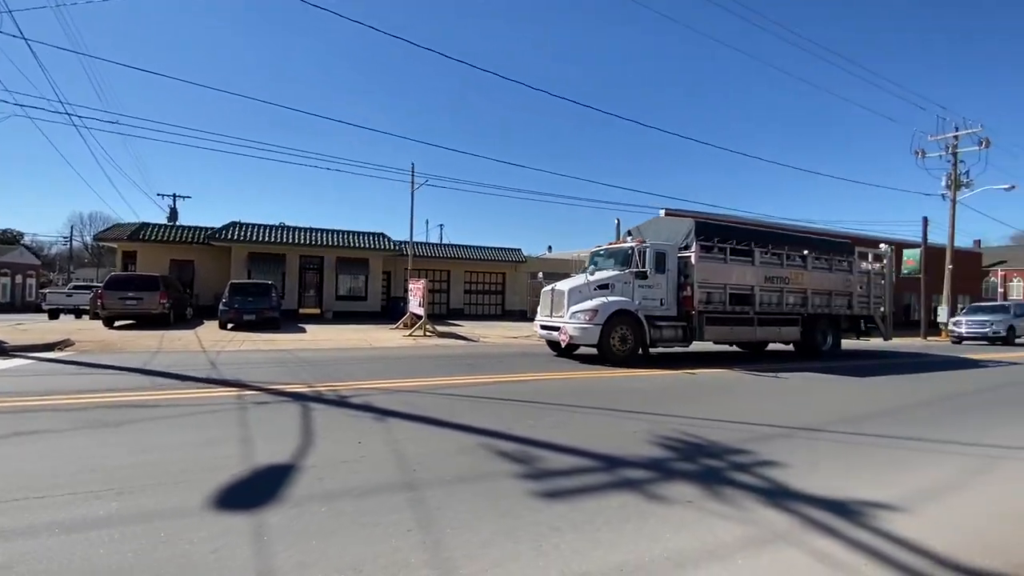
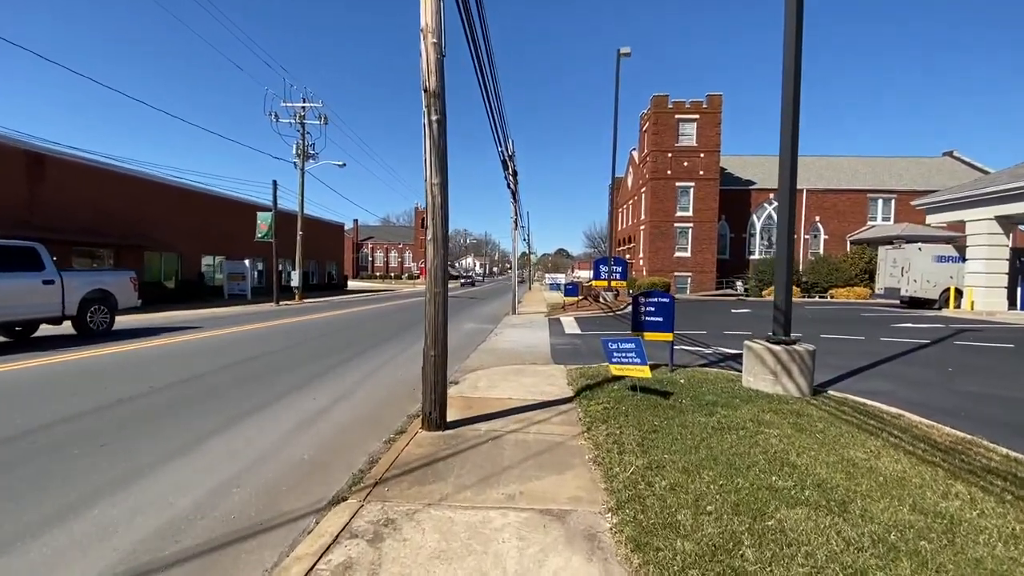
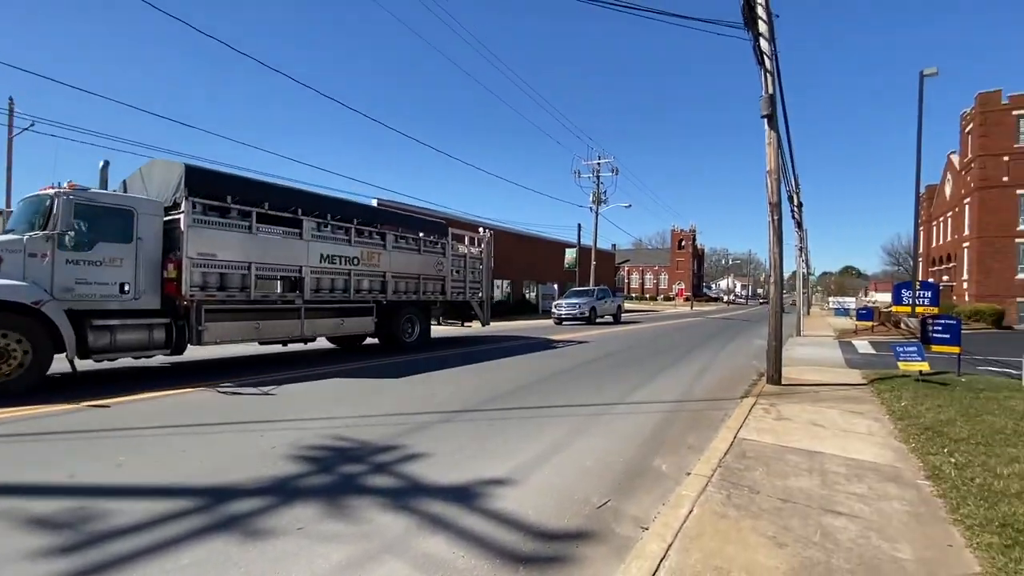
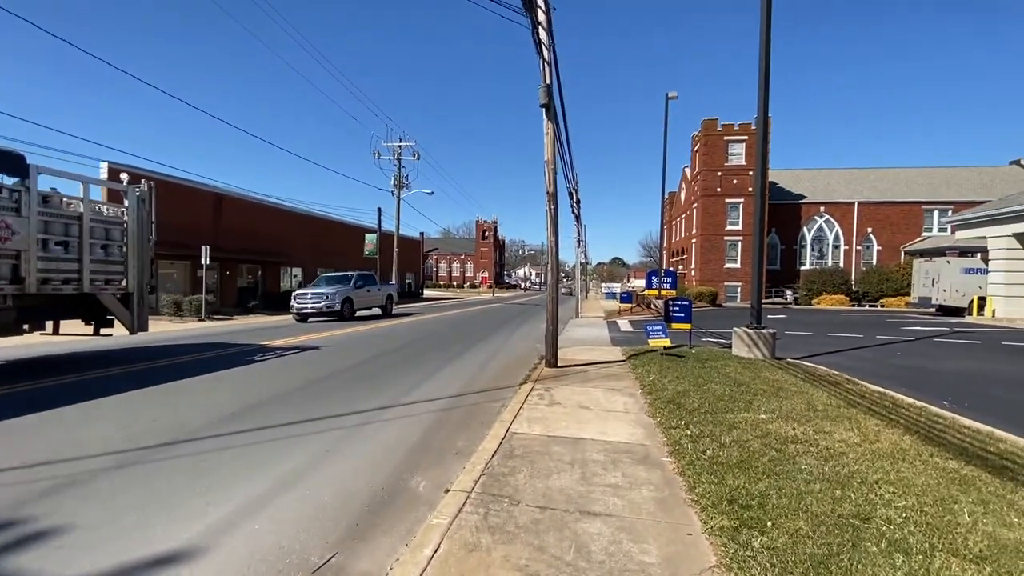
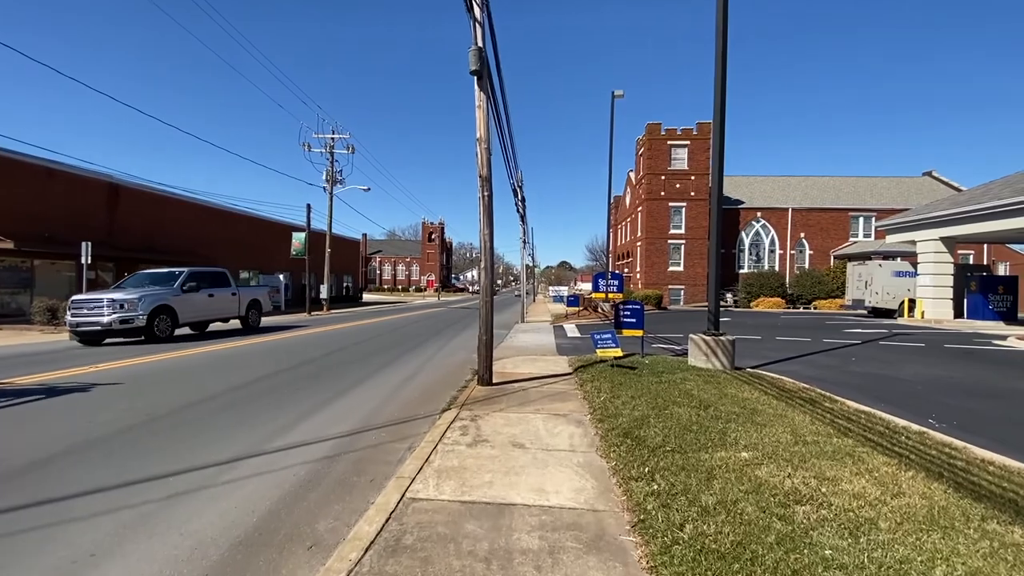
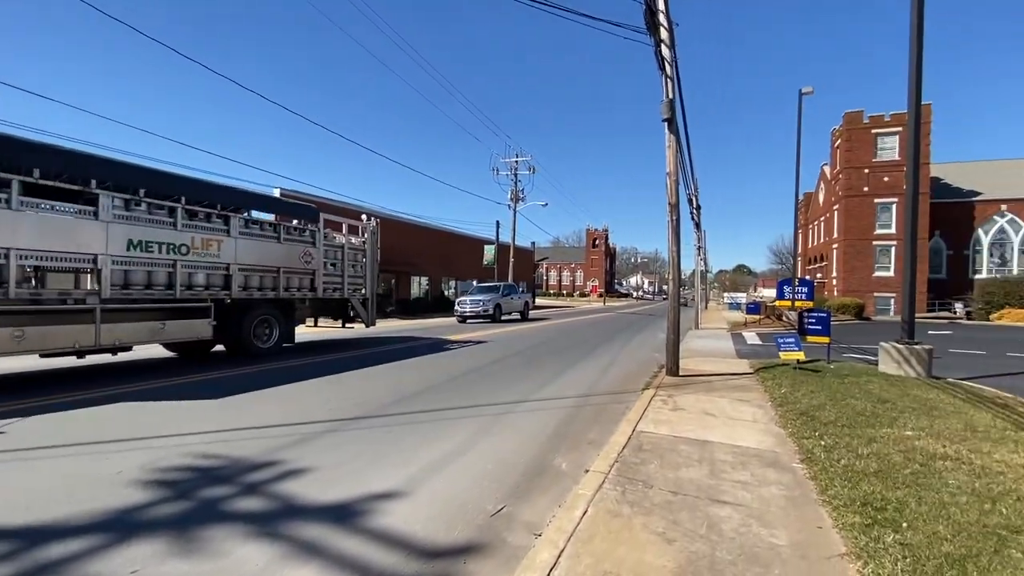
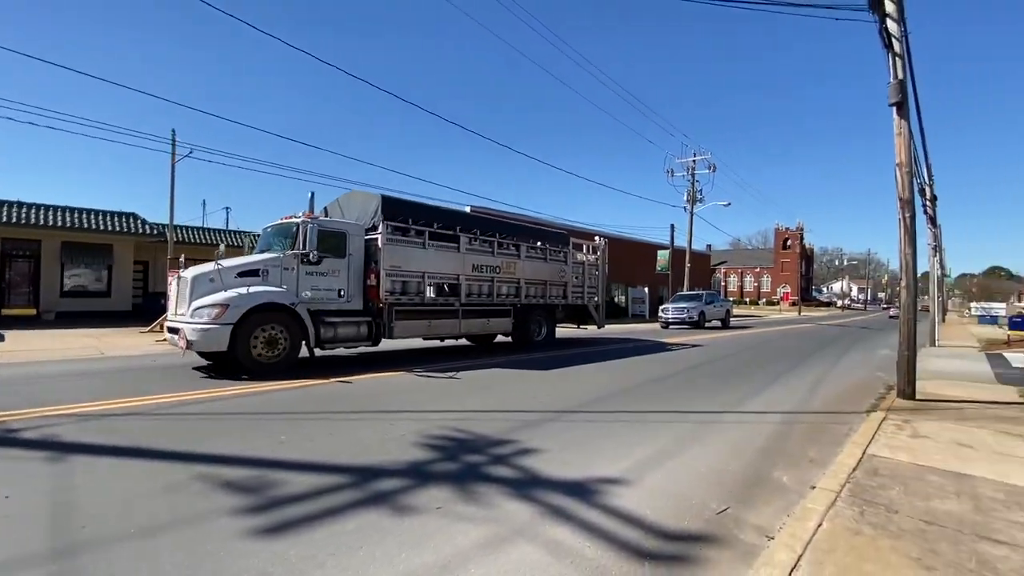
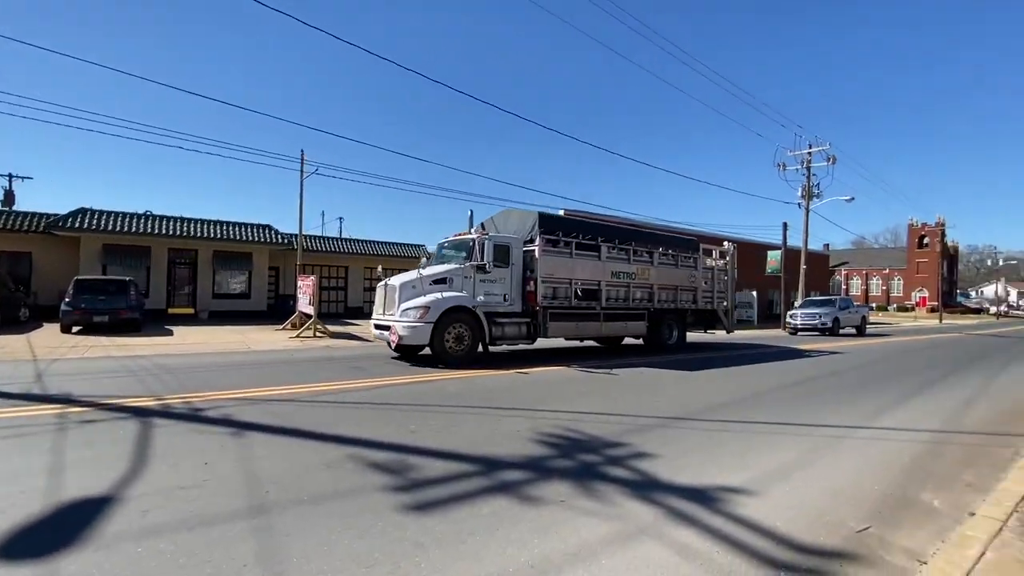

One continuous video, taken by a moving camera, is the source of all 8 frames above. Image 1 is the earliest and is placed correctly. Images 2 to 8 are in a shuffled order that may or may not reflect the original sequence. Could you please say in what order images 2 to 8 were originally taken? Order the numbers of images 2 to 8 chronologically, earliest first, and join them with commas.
8, 7, 3, 6, 4, 5, 2
